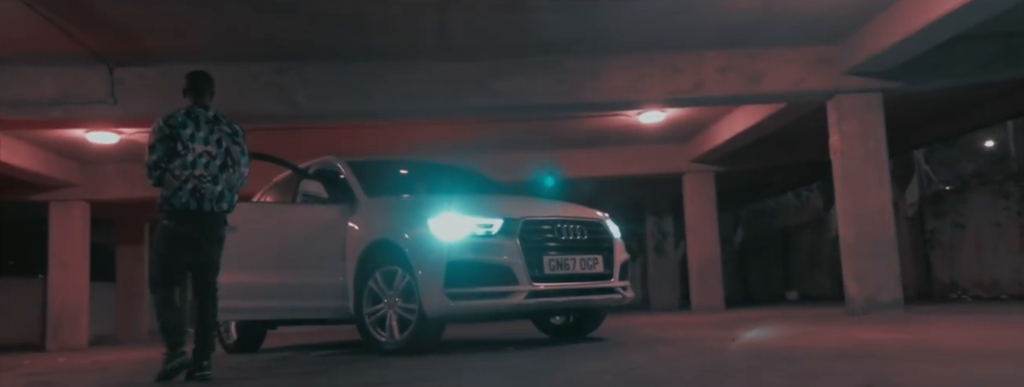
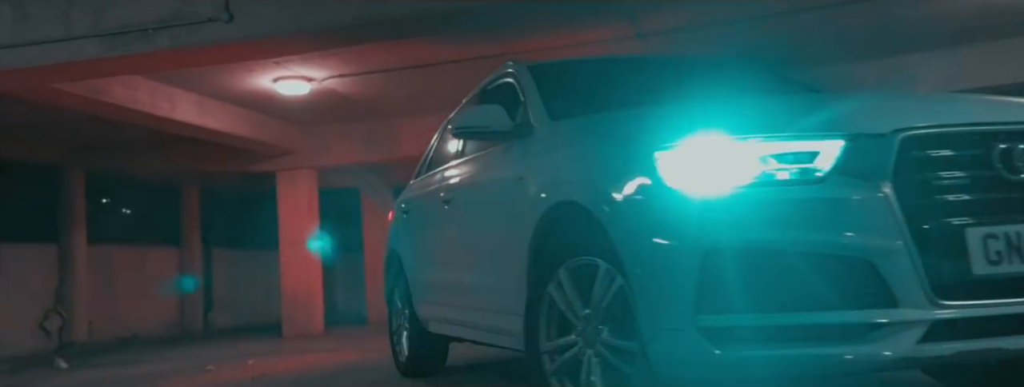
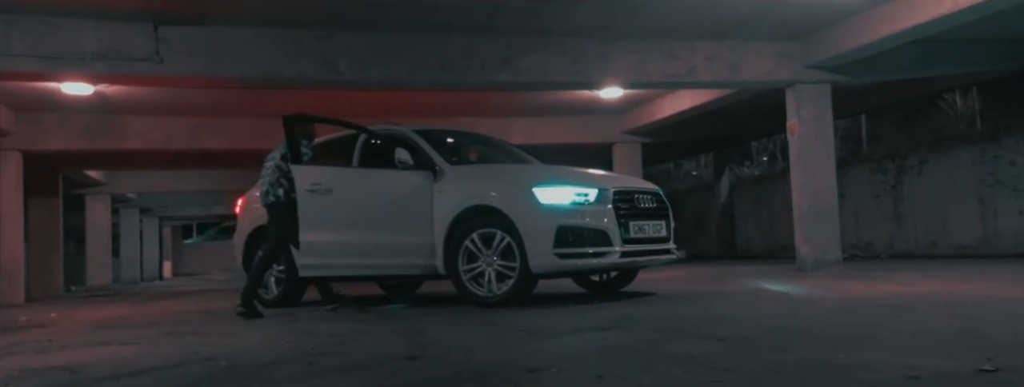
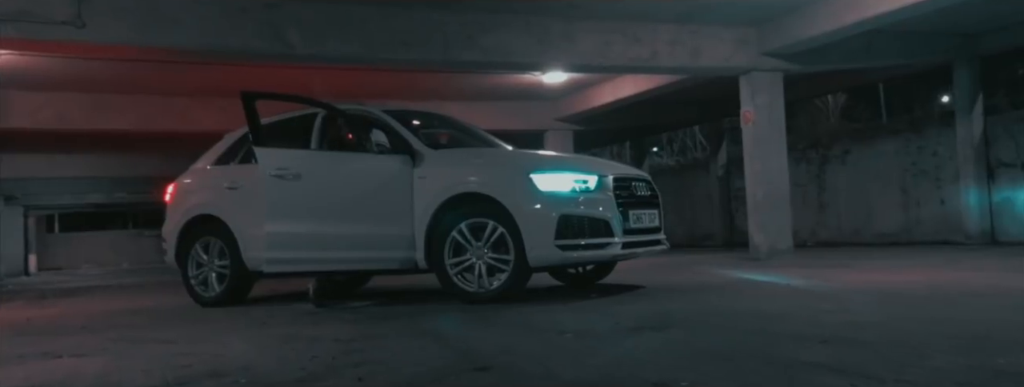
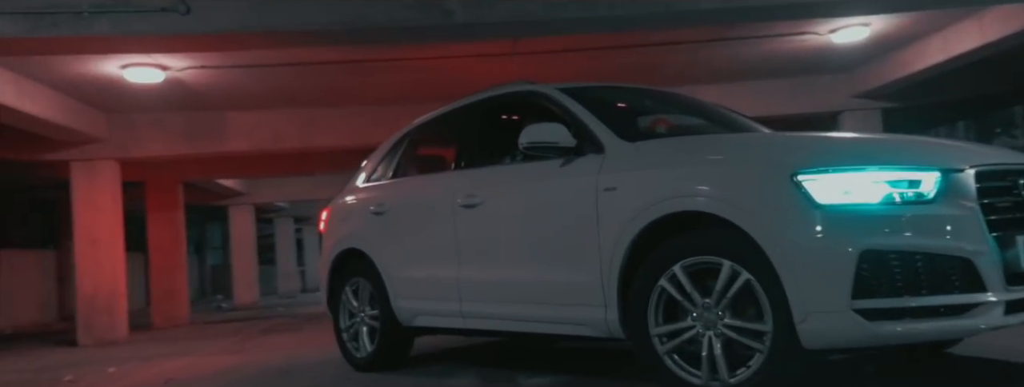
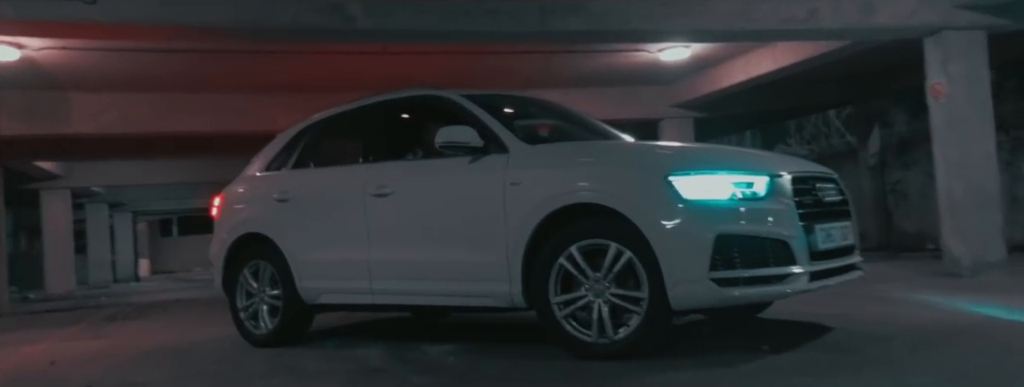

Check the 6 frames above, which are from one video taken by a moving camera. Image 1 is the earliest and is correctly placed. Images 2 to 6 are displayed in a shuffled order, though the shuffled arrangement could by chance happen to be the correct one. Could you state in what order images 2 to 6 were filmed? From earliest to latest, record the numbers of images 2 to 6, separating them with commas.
3, 4, 6, 5, 2
